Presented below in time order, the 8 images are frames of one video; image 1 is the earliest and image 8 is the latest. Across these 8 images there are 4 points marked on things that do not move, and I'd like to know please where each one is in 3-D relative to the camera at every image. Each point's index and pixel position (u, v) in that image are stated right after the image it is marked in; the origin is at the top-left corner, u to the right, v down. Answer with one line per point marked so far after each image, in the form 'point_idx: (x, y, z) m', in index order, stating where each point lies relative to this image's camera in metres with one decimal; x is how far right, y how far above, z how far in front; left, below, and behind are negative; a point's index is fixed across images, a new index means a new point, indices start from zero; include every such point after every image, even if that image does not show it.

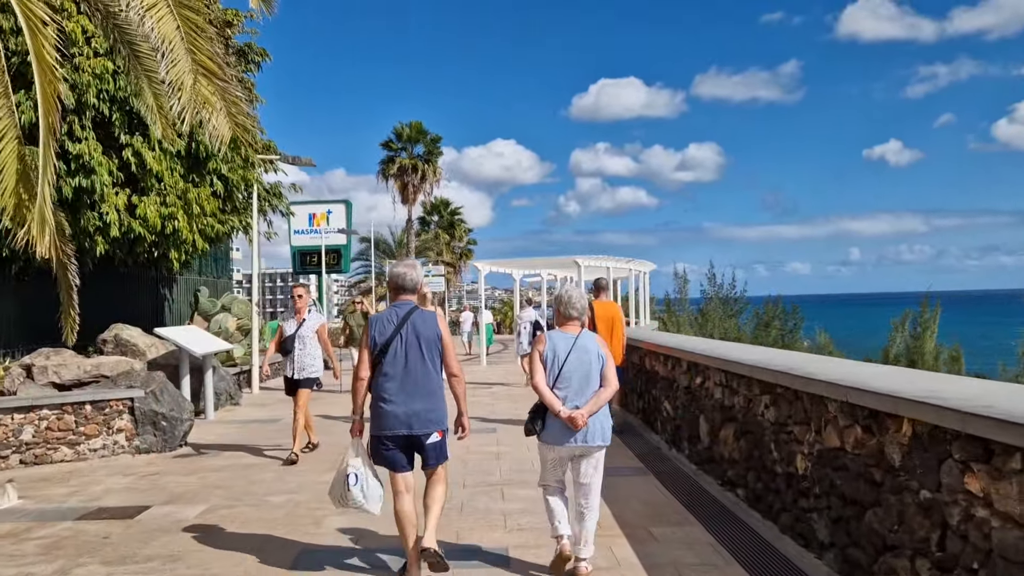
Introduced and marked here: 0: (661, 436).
0: (+1.6, -1.6, +9.1) m
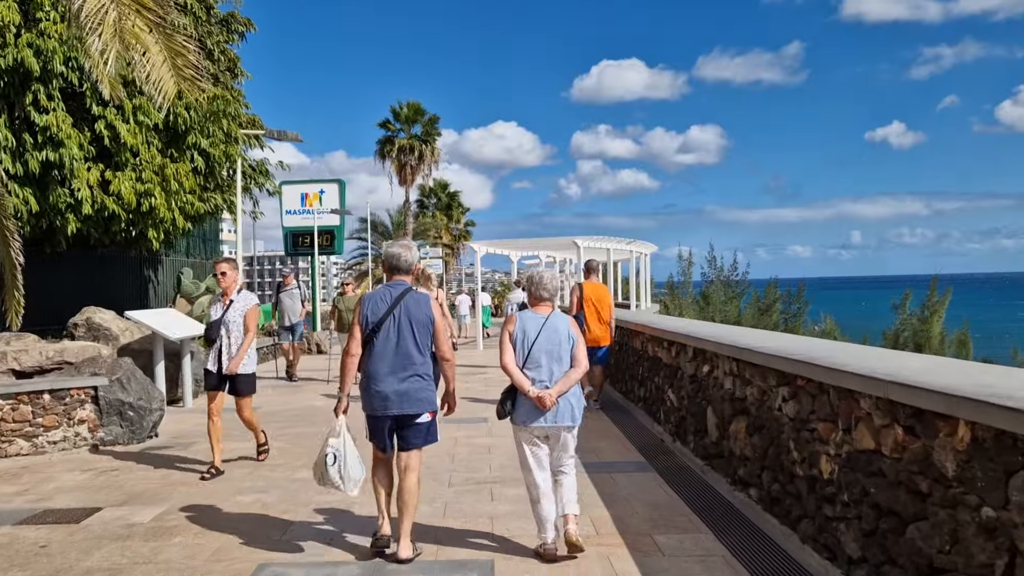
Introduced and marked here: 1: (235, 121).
0: (+1.6, -1.4, +8.5) m
1: (-4.7, +2.8, +14.0) m
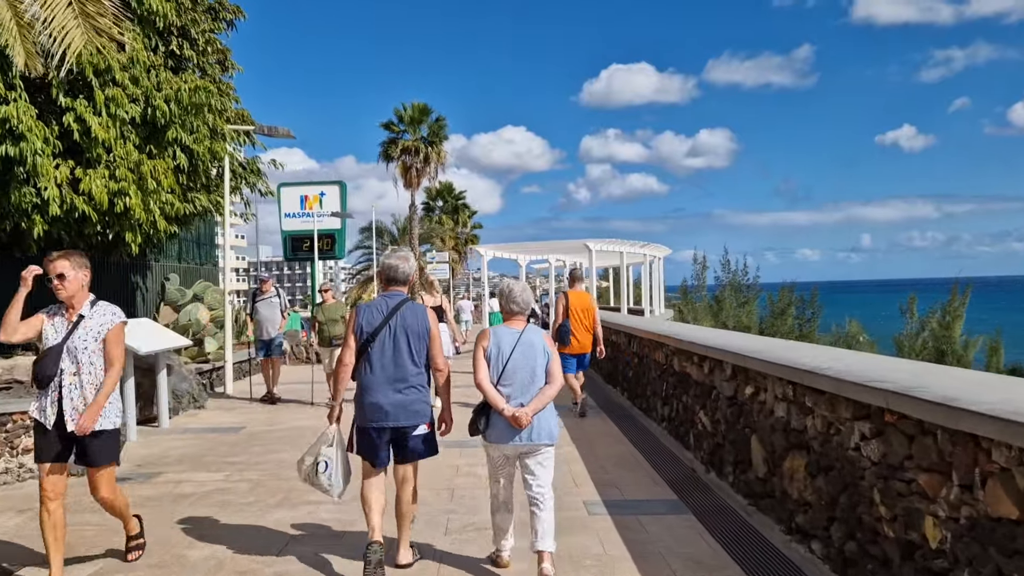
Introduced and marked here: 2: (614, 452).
0: (+1.6, -1.5, +7.5) m
1: (-4.5, +2.7, +13.0) m
2: (+1.0, -1.6, +8.1) m
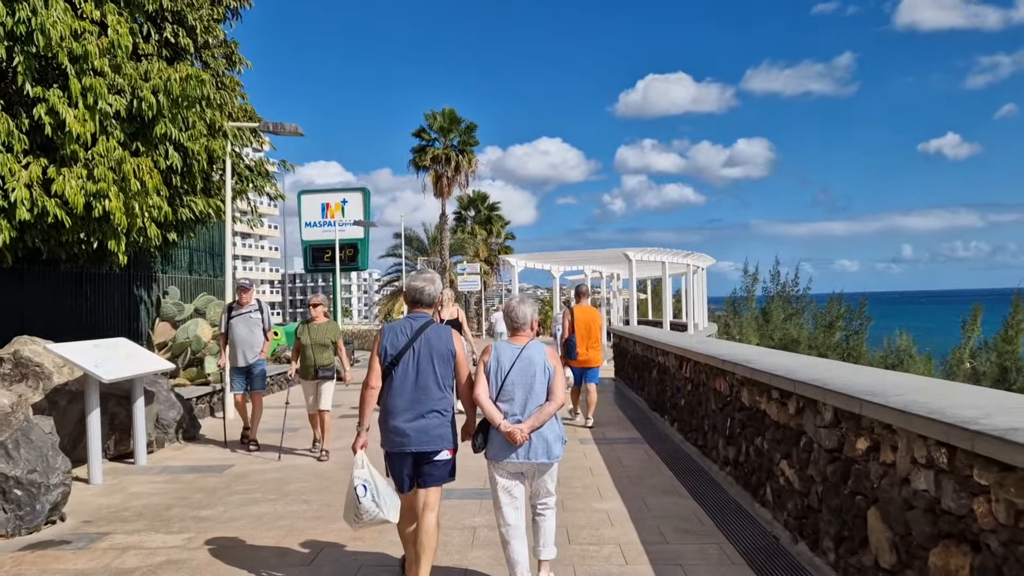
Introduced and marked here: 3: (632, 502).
0: (+1.9, -1.6, +5.9) m
1: (-4.1, +2.5, +11.7) m
2: (+1.2, -1.7, +6.5) m
3: (+1.0, -1.7, +6.7) m
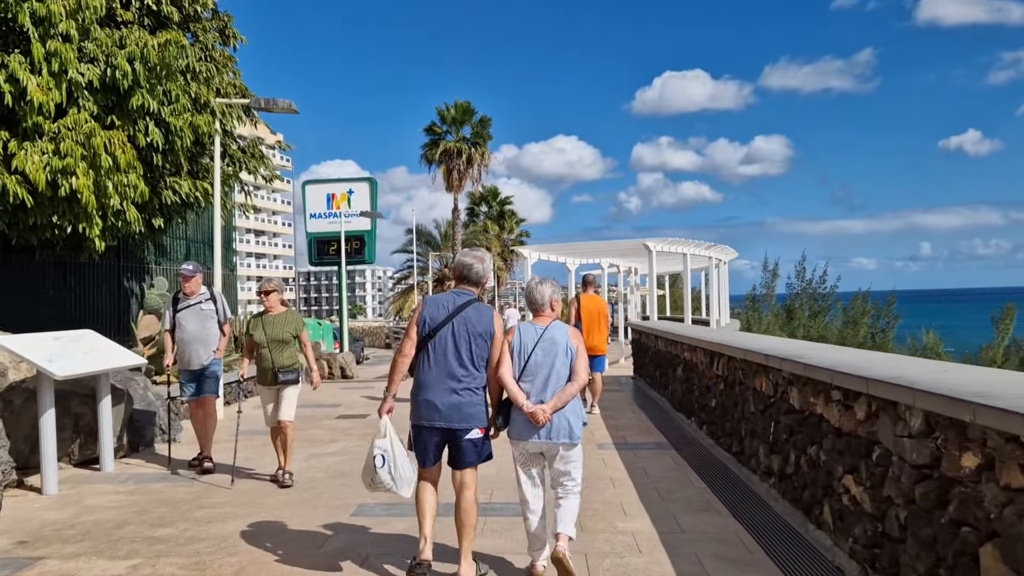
0: (+1.9, -1.5, +4.9) m
1: (-3.9, +2.6, +10.8) m
2: (+1.3, -1.6, +5.5) m
3: (+1.0, -1.6, +5.7) m
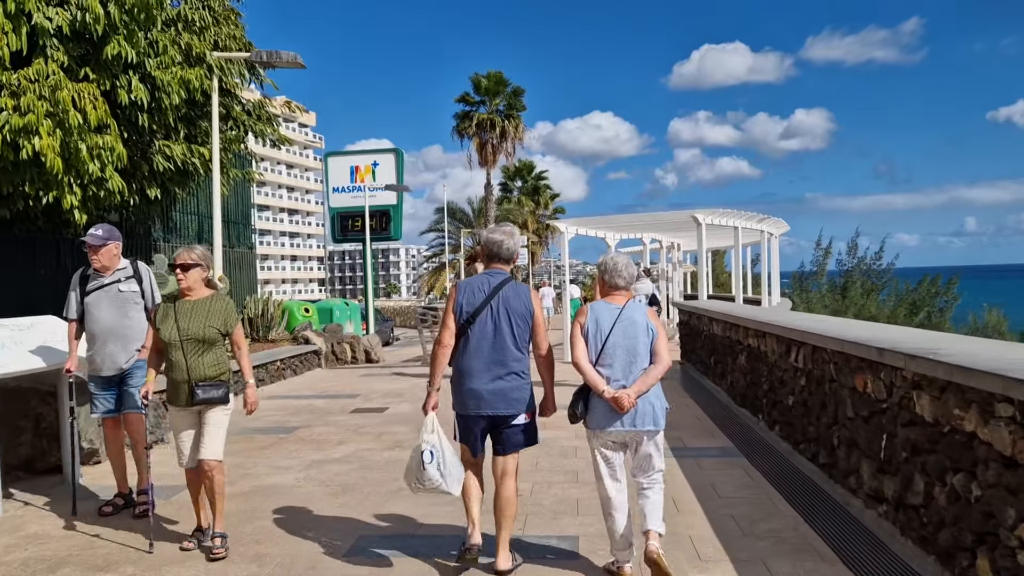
0: (+2.1, -1.4, +3.5) m
1: (-3.5, +2.9, +9.5) m
2: (+1.5, -1.5, +4.1) m
3: (+1.2, -1.4, +4.3) m
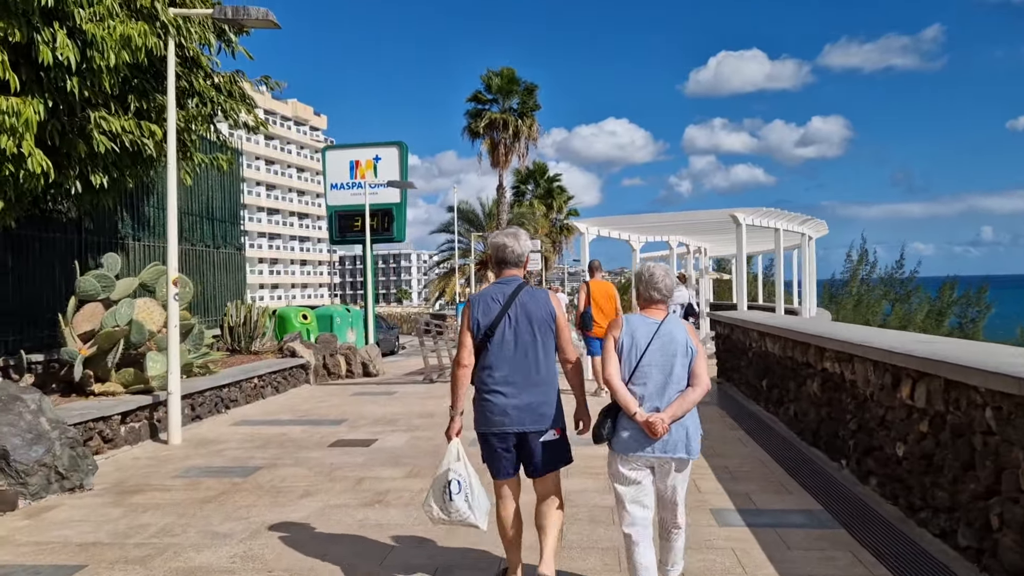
0: (+2.1, -1.4, +1.6) m
1: (-3.4, +2.8, +7.8) m
2: (+1.5, -1.5, +2.3) m
3: (+1.3, -1.5, +2.5) m
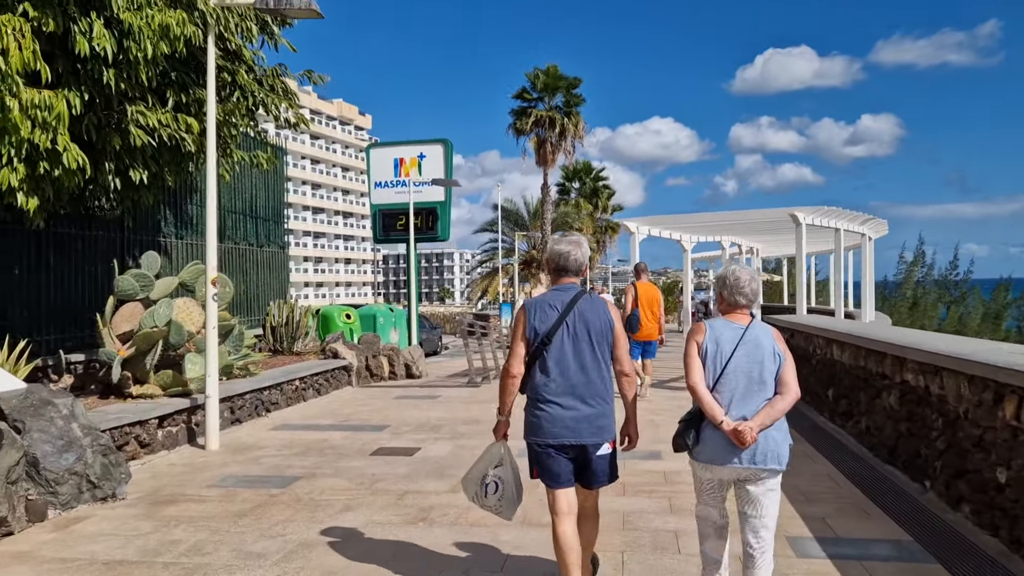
0: (+2.2, -1.4, +1.1) m
1: (-2.9, +2.8, +7.6) m
2: (+1.7, -1.5, +1.8) m
3: (+1.5, -1.5, +2.0) m
